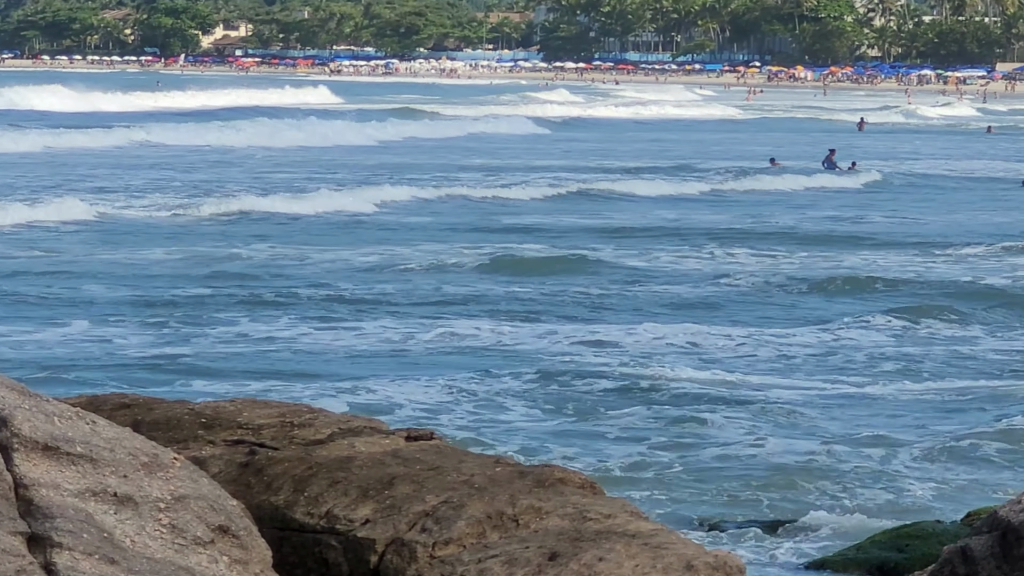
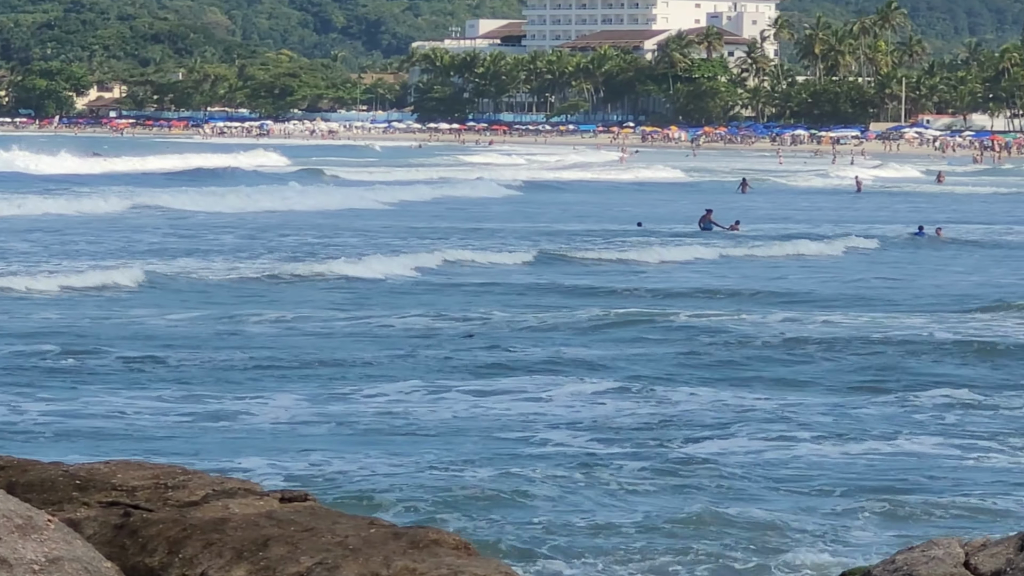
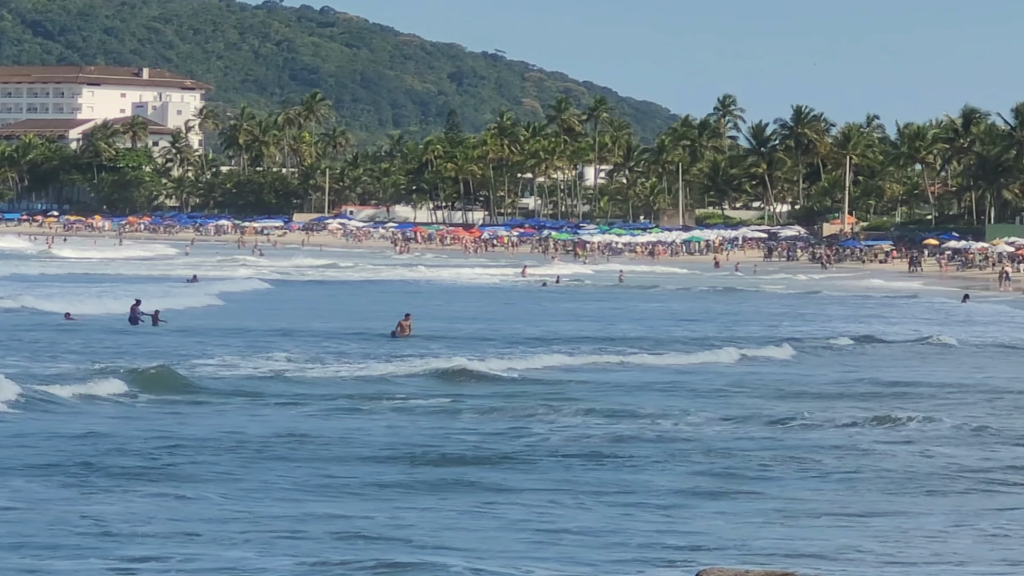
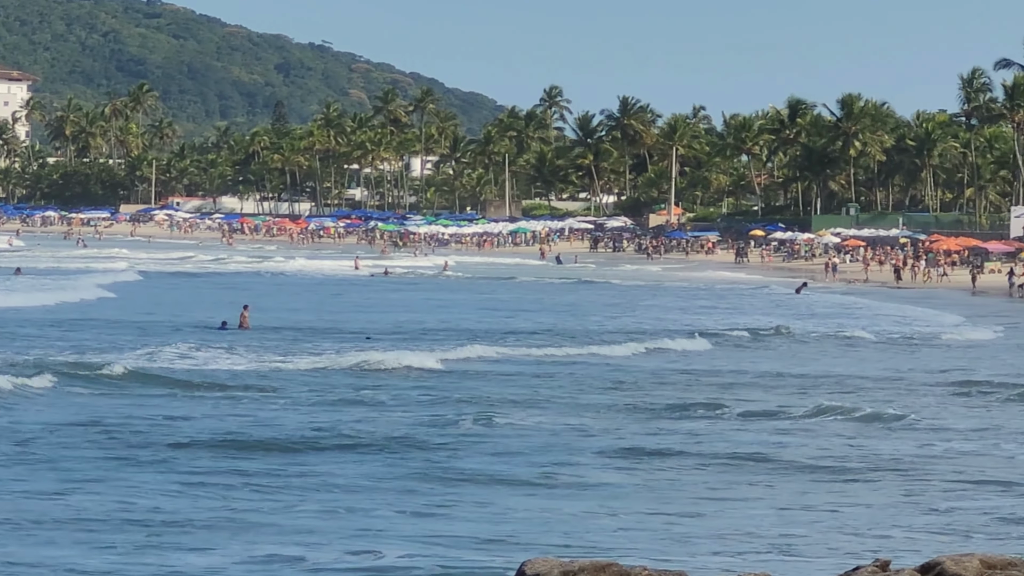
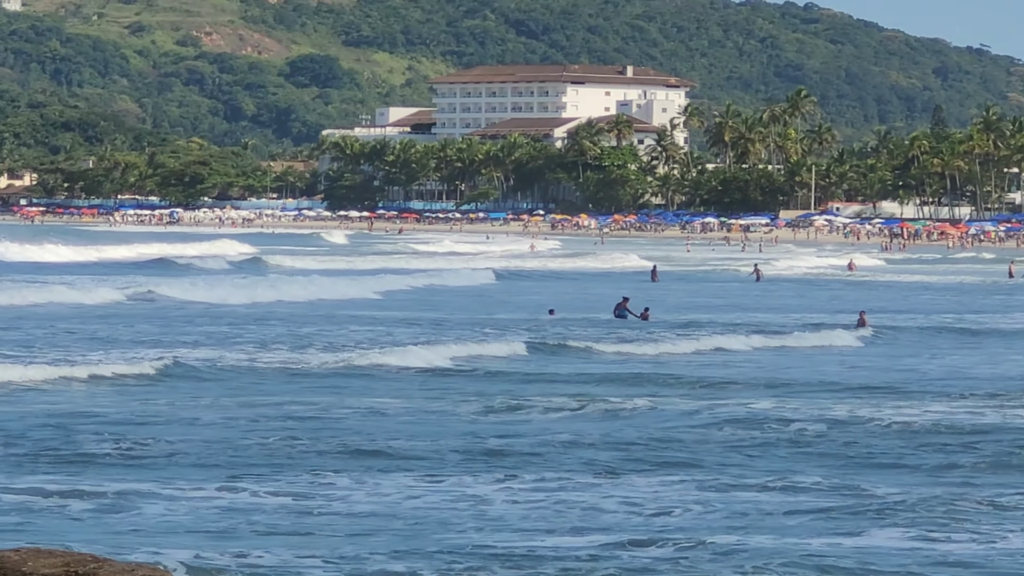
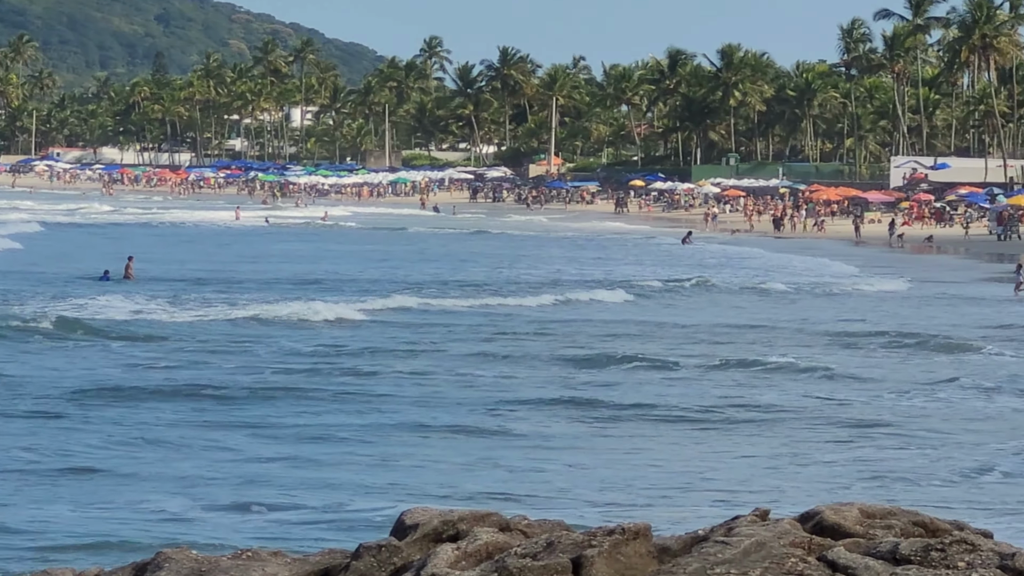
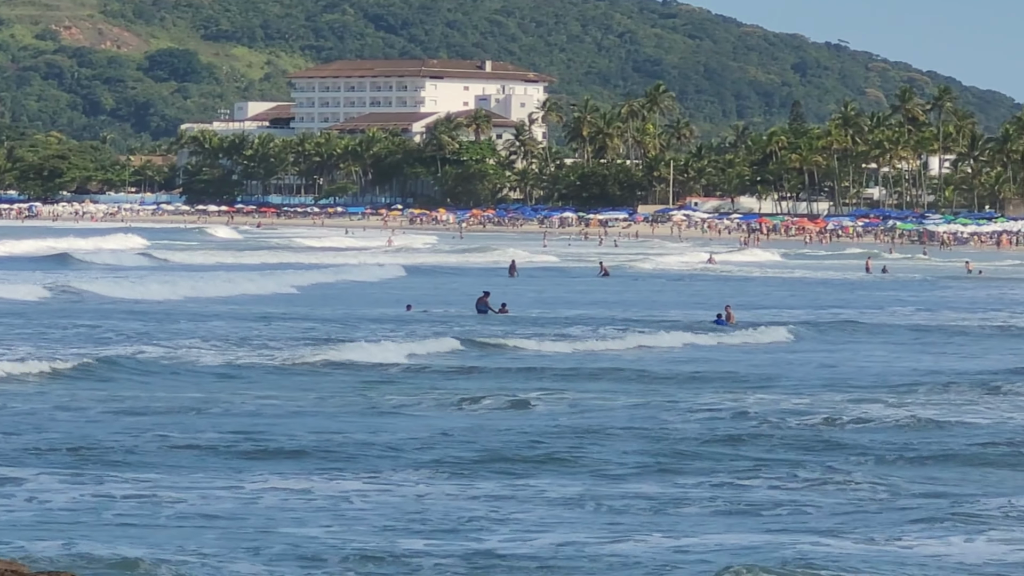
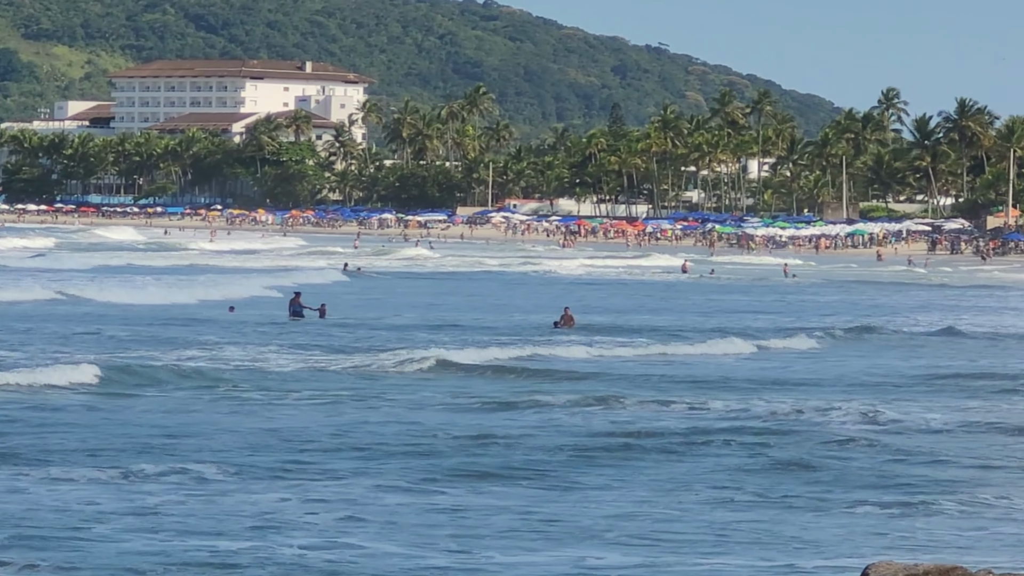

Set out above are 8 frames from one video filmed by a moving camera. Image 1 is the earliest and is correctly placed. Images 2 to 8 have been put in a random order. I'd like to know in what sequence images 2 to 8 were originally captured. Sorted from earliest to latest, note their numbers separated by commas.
2, 5, 7, 8, 3, 4, 6
